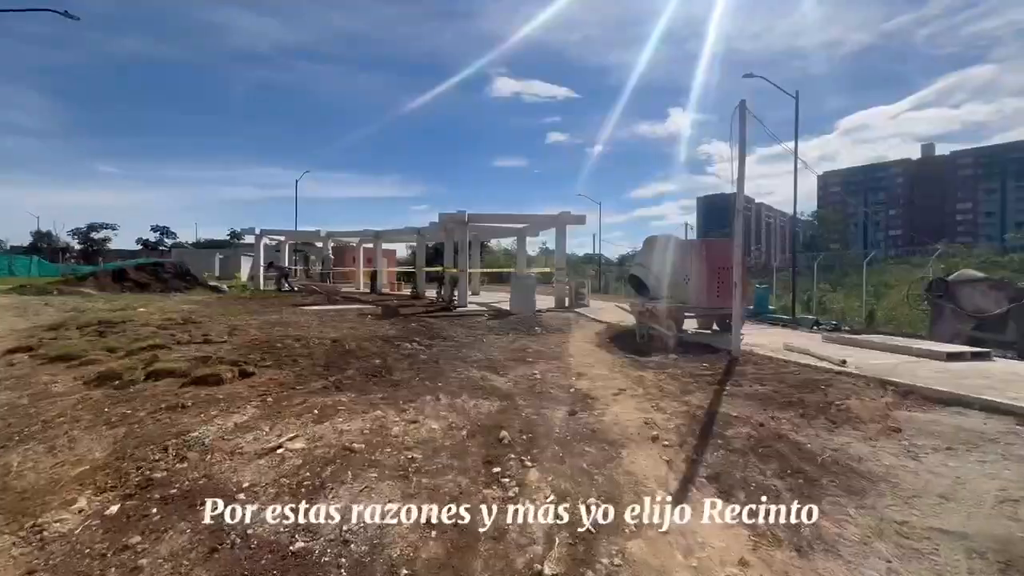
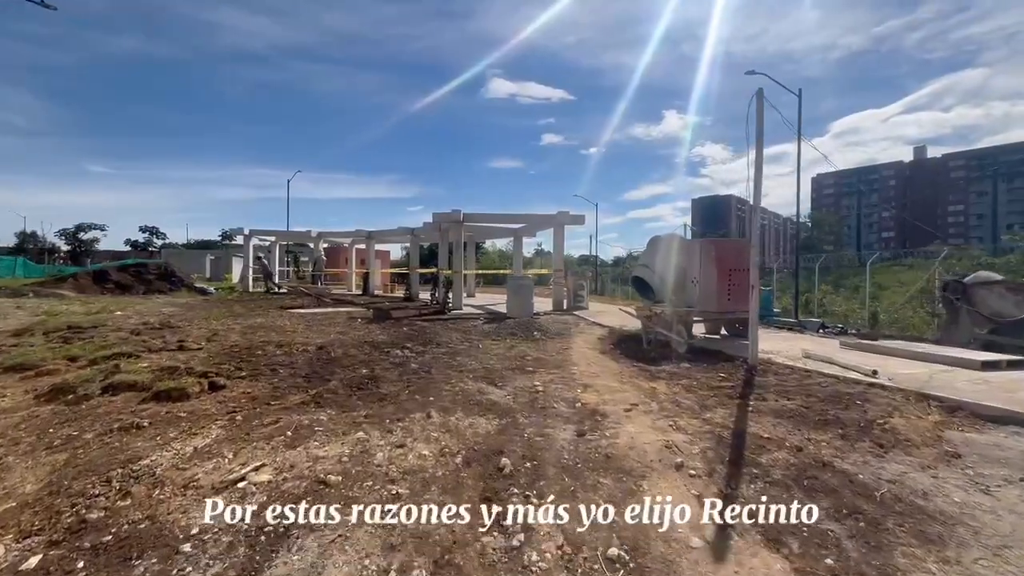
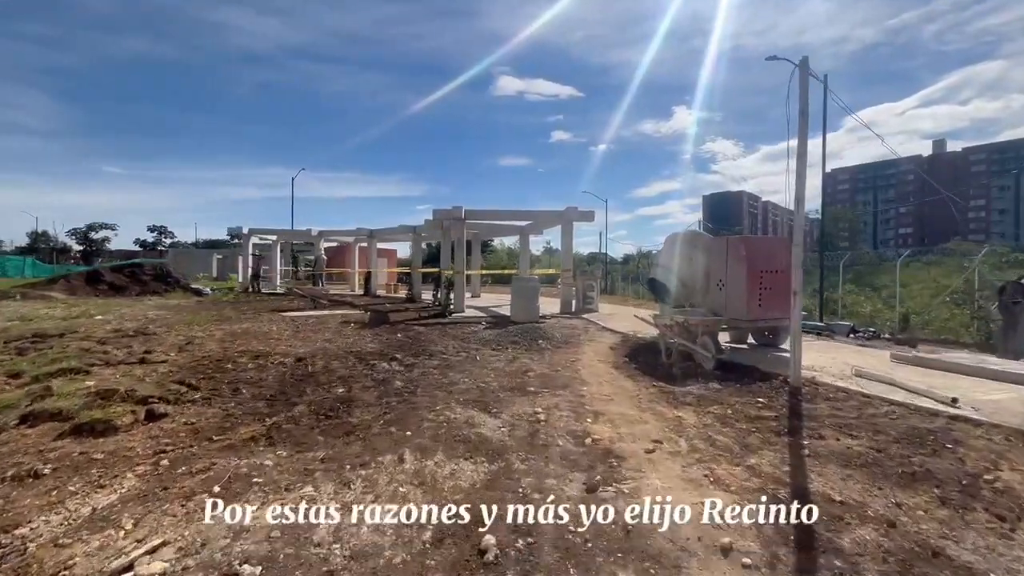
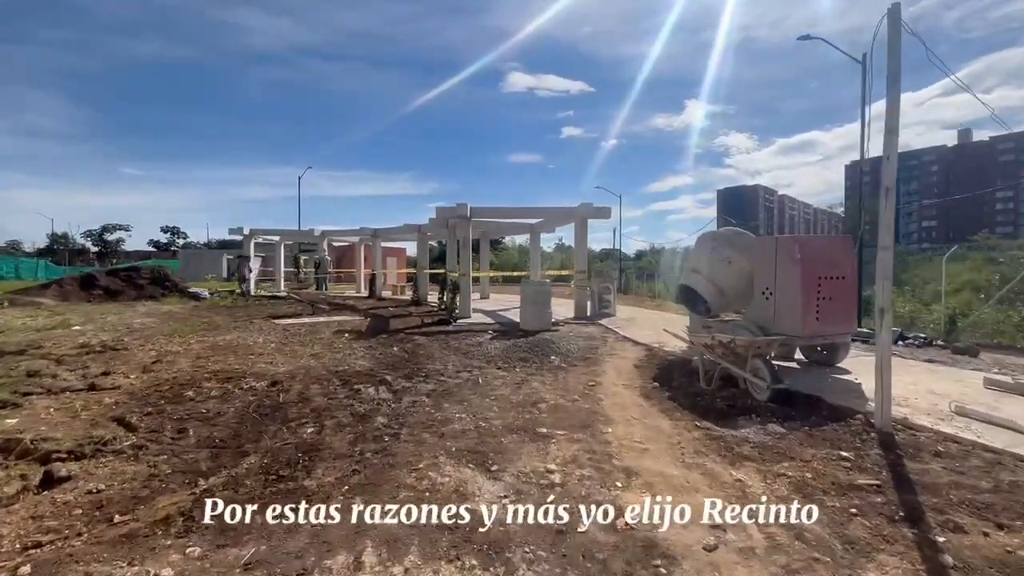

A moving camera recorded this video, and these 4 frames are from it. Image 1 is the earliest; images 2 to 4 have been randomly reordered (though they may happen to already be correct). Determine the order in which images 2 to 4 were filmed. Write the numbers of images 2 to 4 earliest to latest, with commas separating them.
2, 3, 4
